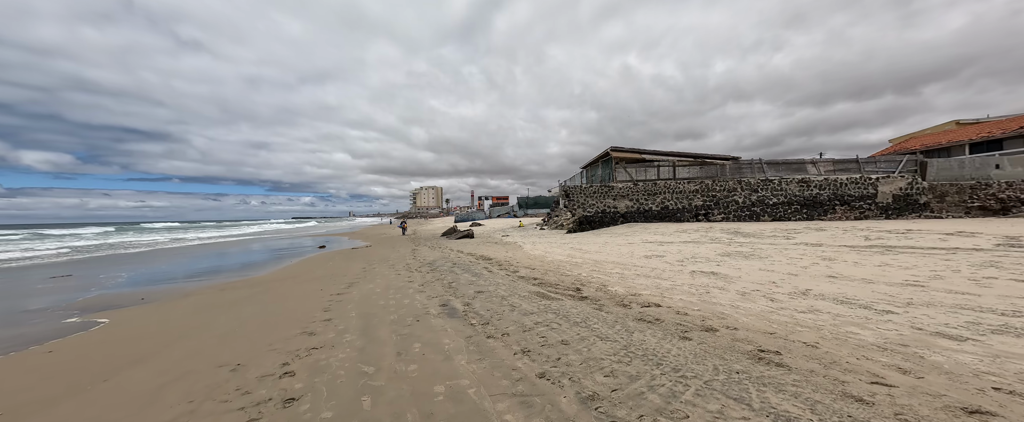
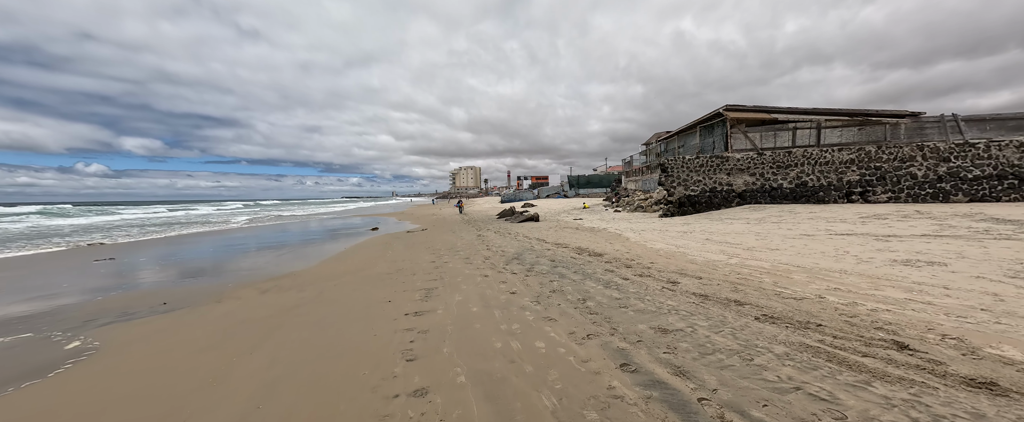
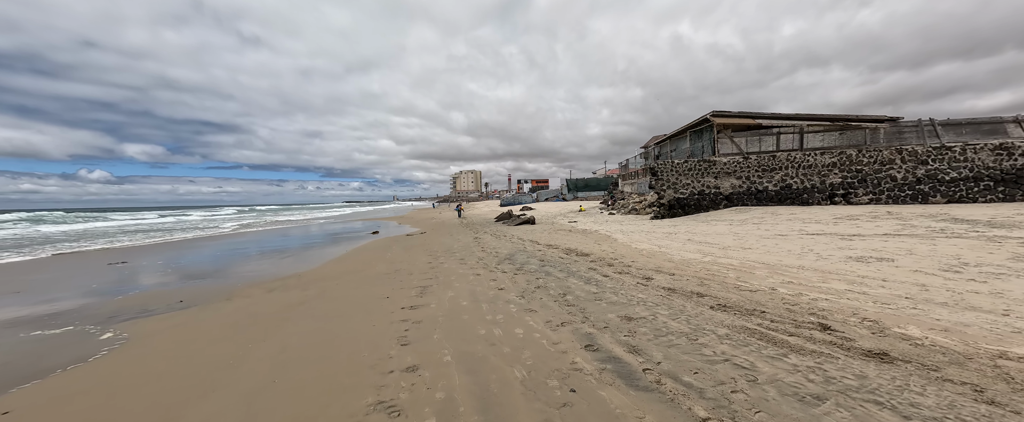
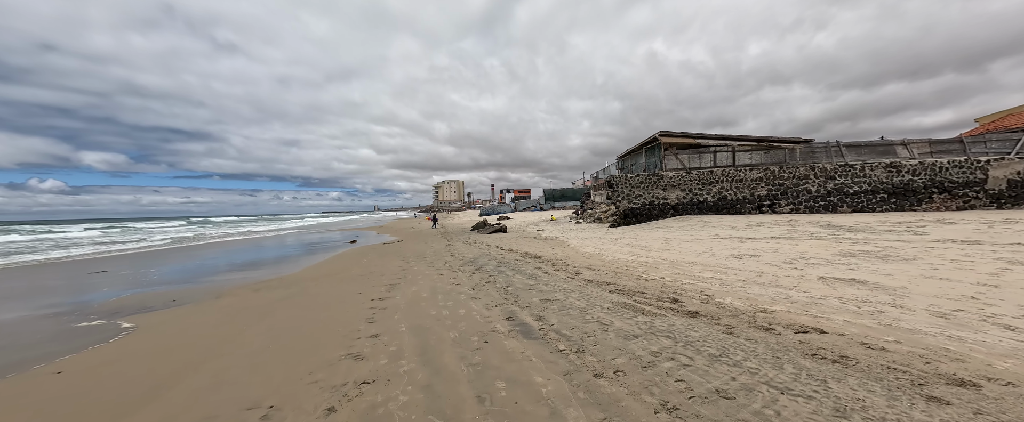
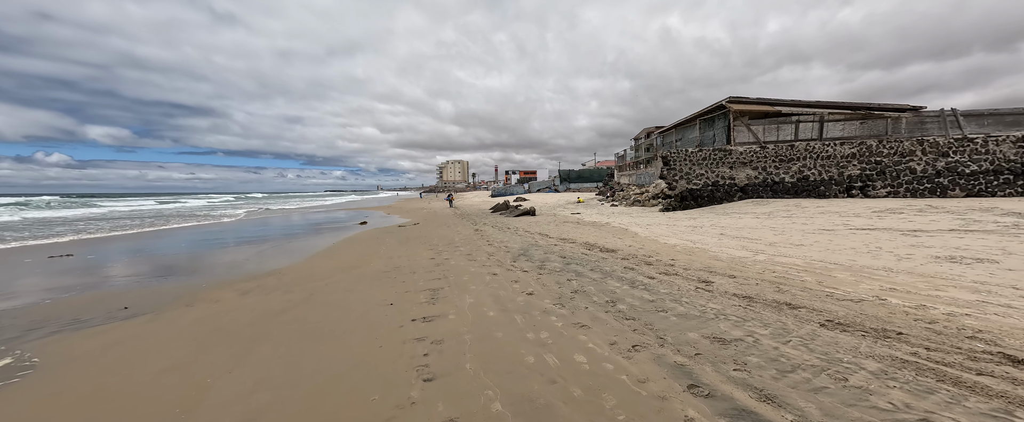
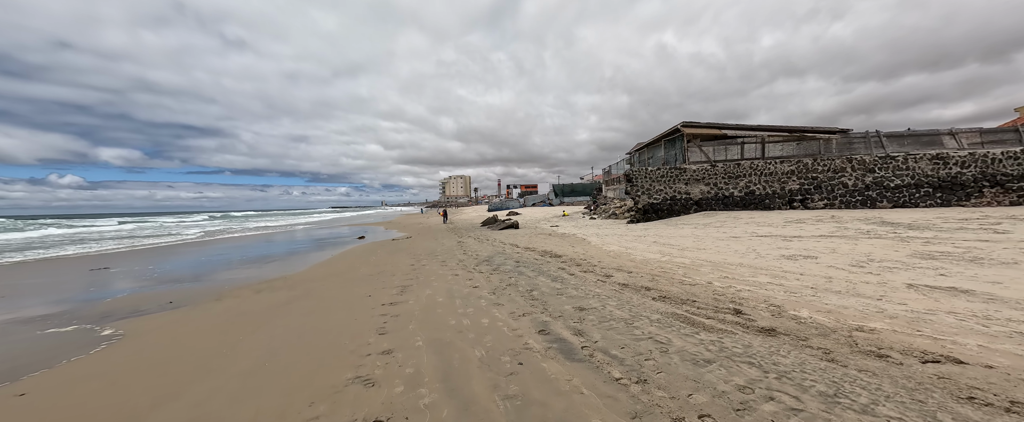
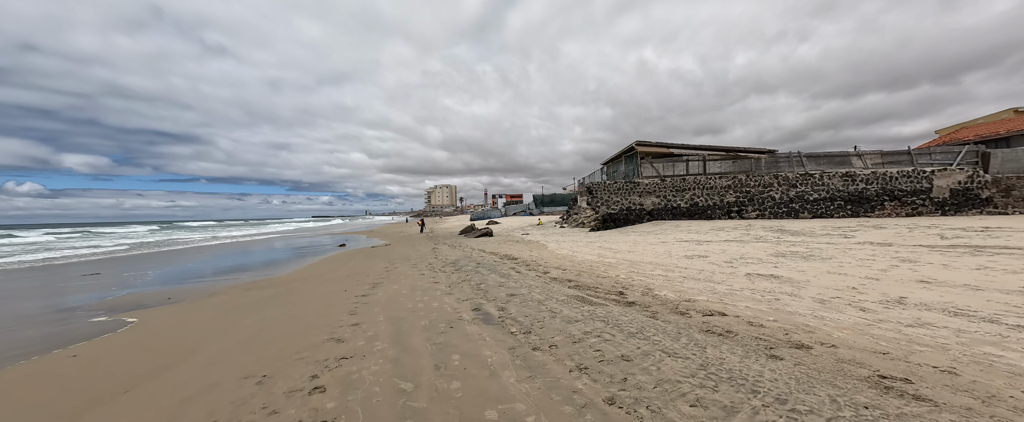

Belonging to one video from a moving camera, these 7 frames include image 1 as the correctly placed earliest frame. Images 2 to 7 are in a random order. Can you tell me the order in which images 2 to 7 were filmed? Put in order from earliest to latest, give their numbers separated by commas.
7, 4, 6, 3, 2, 5
